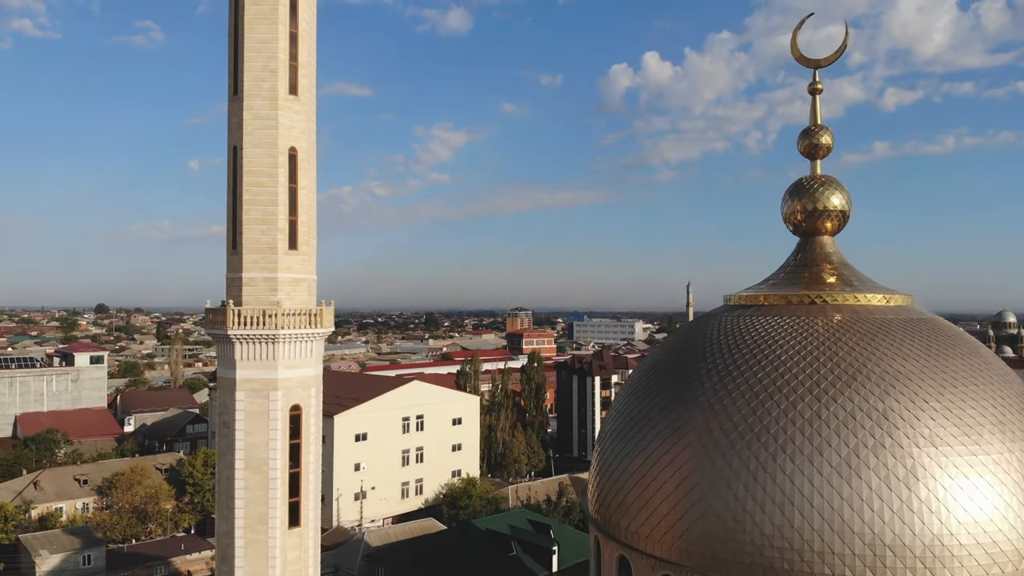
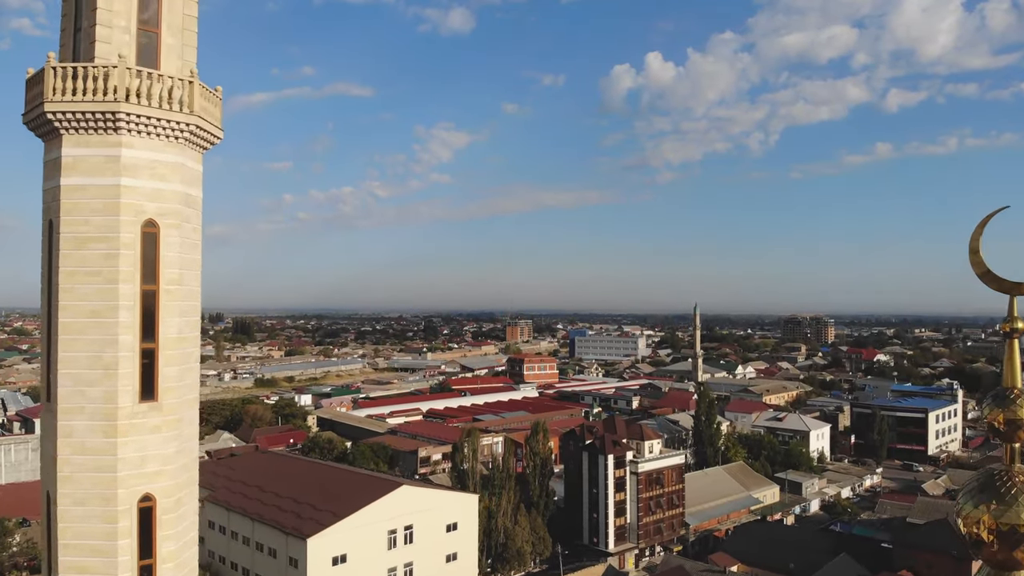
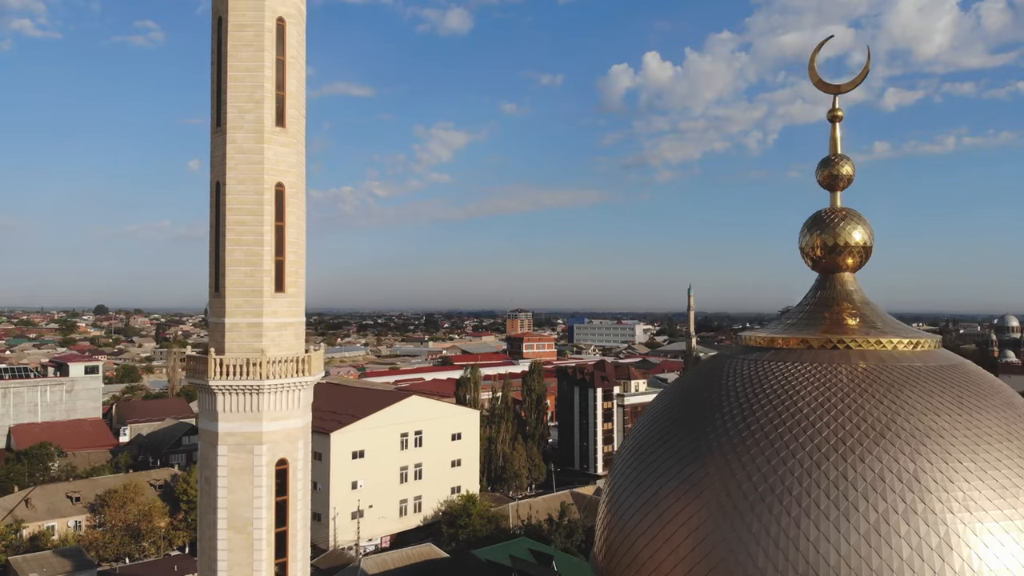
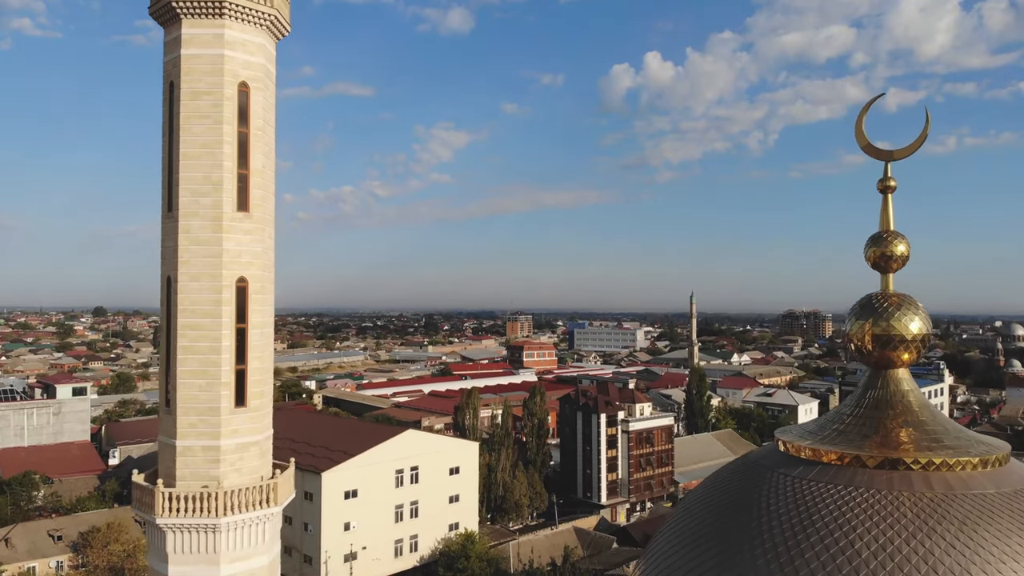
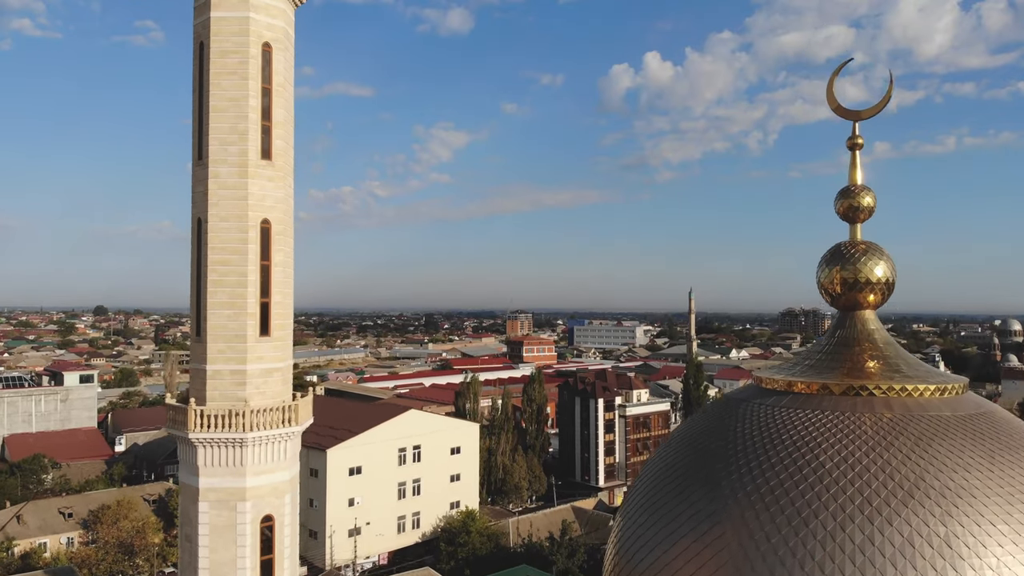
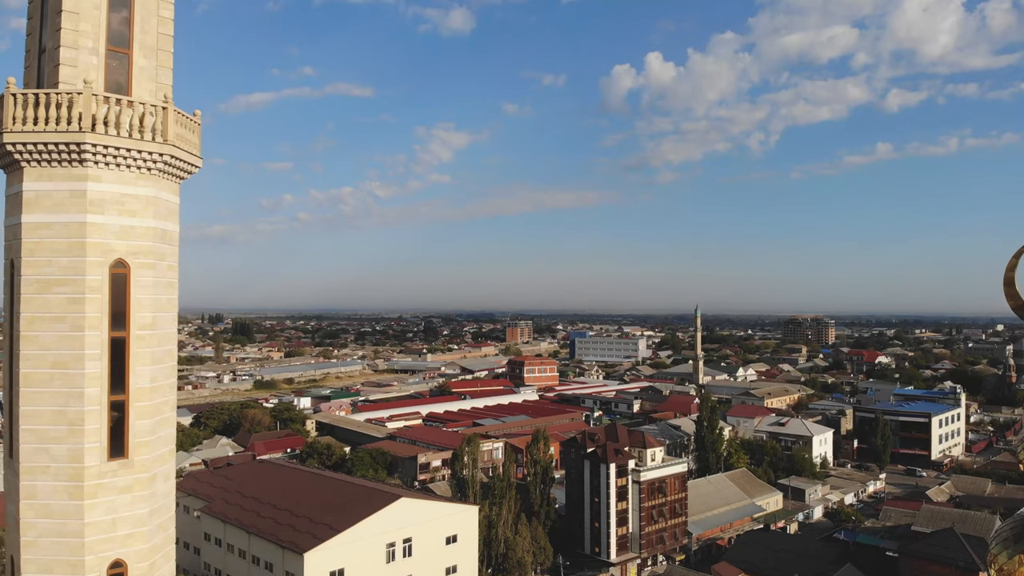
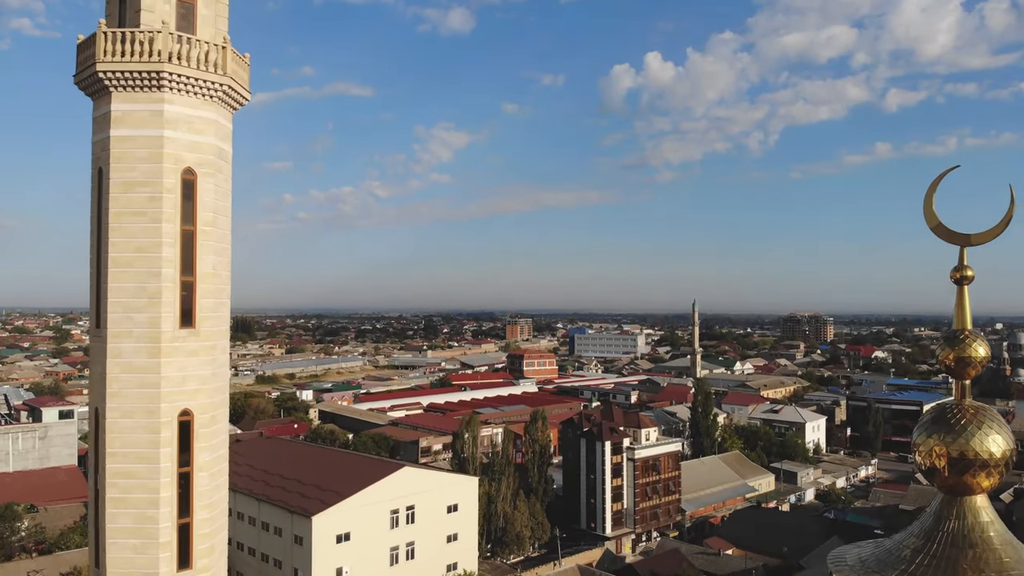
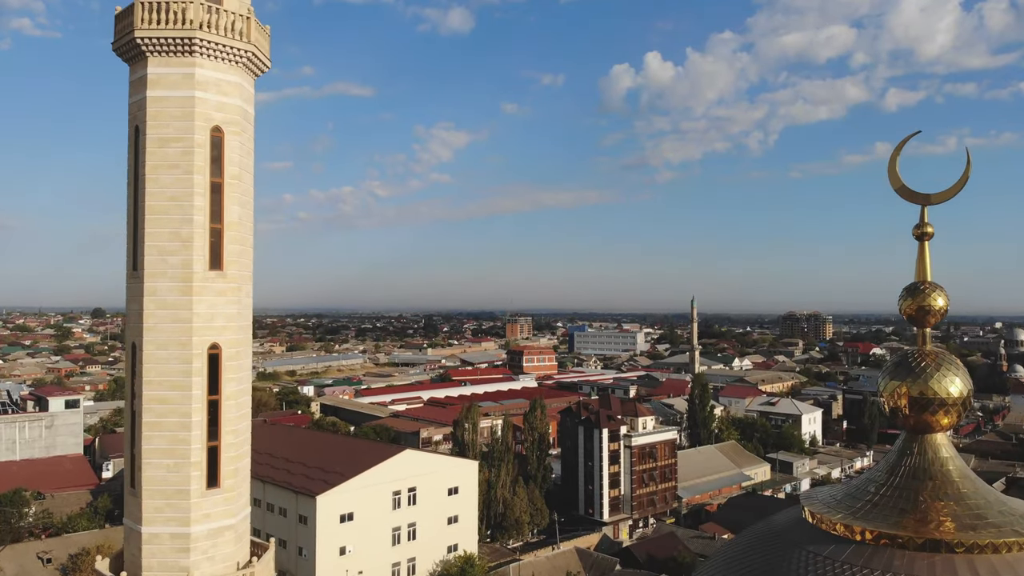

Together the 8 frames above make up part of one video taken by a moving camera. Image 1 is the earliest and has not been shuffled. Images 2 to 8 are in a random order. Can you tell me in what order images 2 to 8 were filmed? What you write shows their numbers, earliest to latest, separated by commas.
3, 5, 4, 8, 7, 2, 6
